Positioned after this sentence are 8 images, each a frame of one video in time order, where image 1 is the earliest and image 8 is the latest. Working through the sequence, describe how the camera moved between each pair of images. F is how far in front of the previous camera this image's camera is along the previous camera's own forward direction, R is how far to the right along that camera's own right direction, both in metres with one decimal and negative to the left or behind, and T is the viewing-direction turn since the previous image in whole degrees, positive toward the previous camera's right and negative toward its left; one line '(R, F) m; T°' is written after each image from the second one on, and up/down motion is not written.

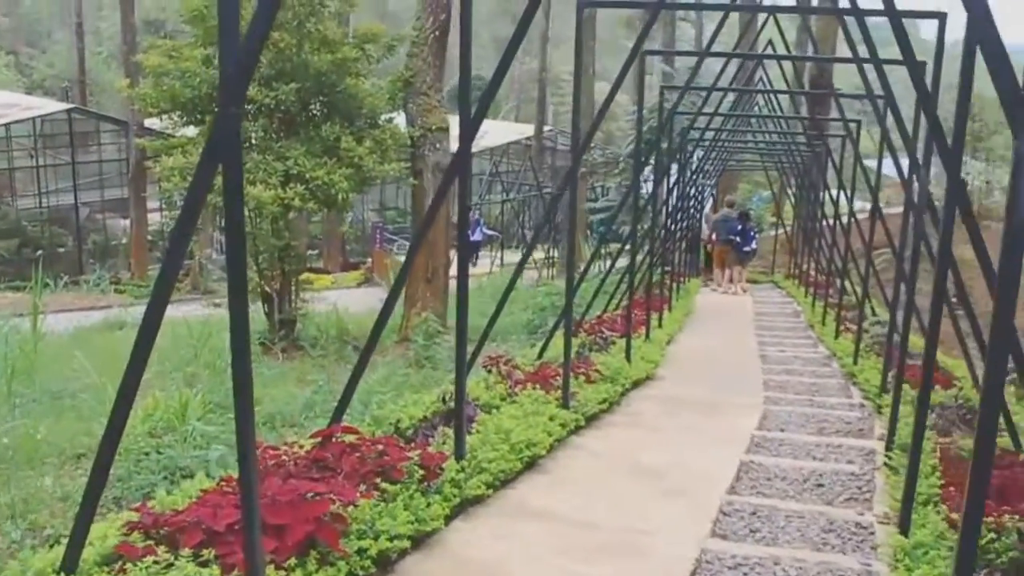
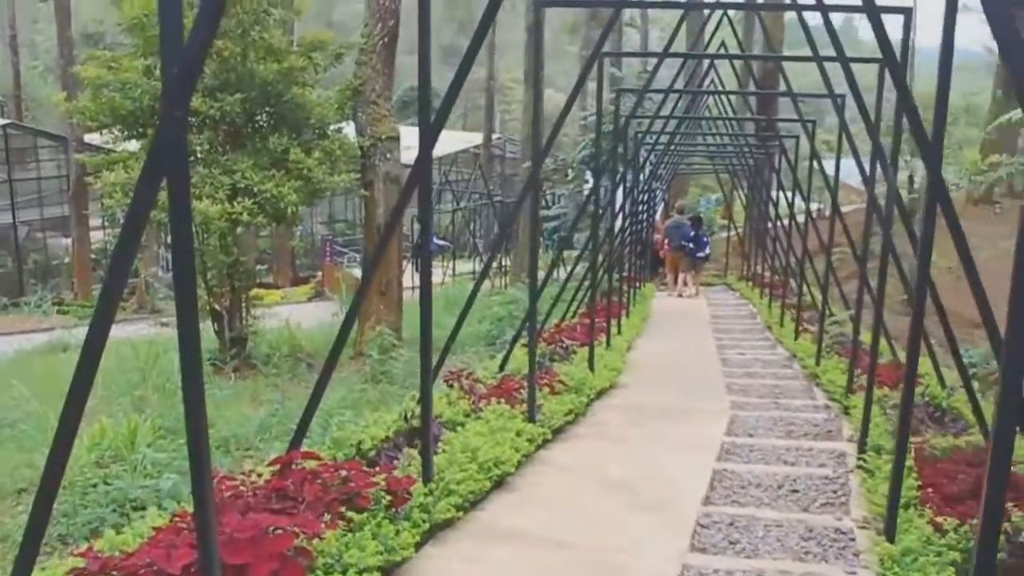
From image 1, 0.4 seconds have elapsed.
(0.0, +0.2) m; +2°
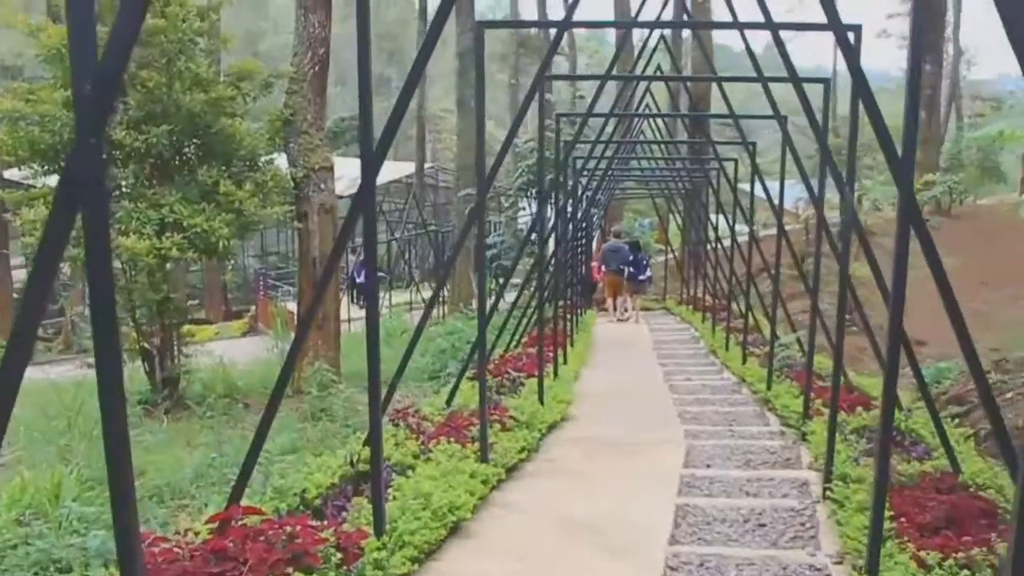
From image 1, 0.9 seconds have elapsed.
(0.0, +0.2) m; +3°
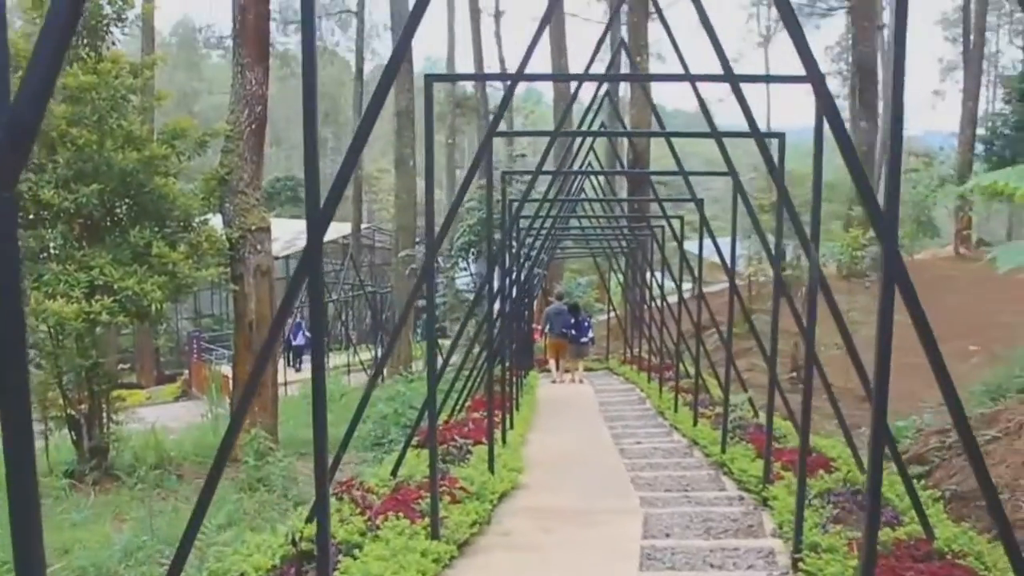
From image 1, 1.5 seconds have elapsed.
(-0.1, +0.2) m; +3°
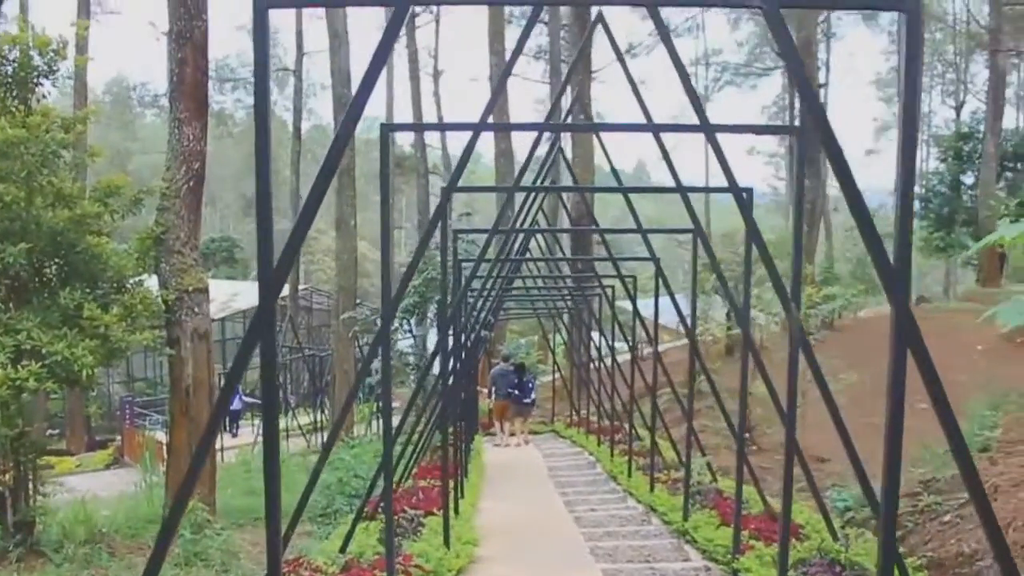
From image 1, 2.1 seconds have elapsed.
(-0.1, +0.3) m; +3°
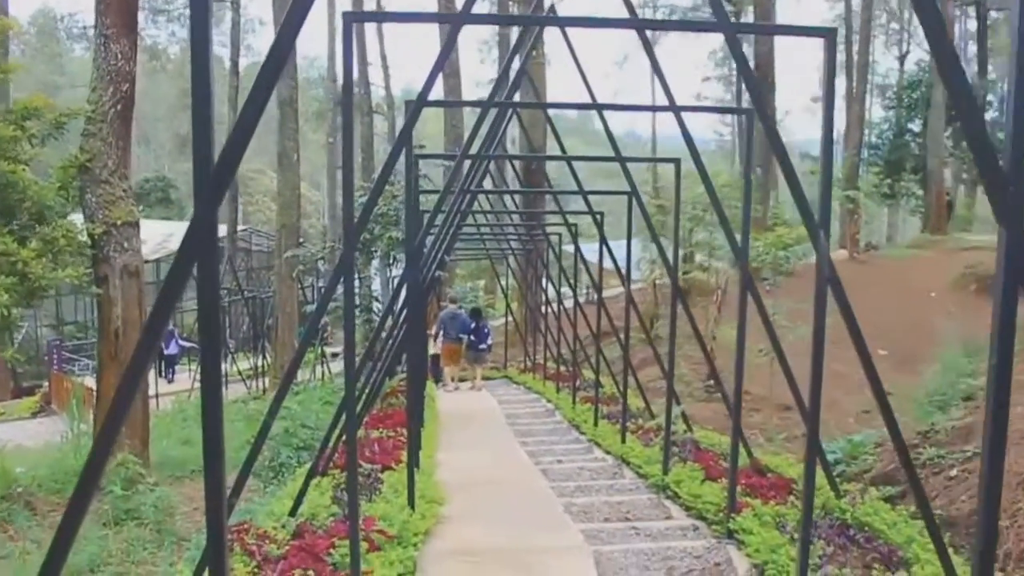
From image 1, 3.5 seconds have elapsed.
(-0.1, +0.6) m; +3°
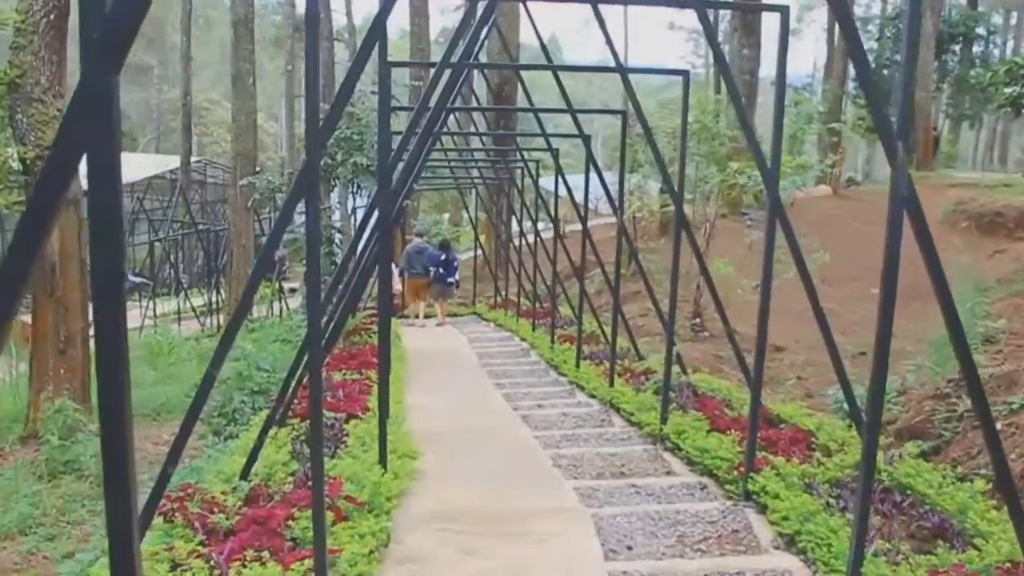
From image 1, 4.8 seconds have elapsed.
(-0.1, +0.7) m; +2°
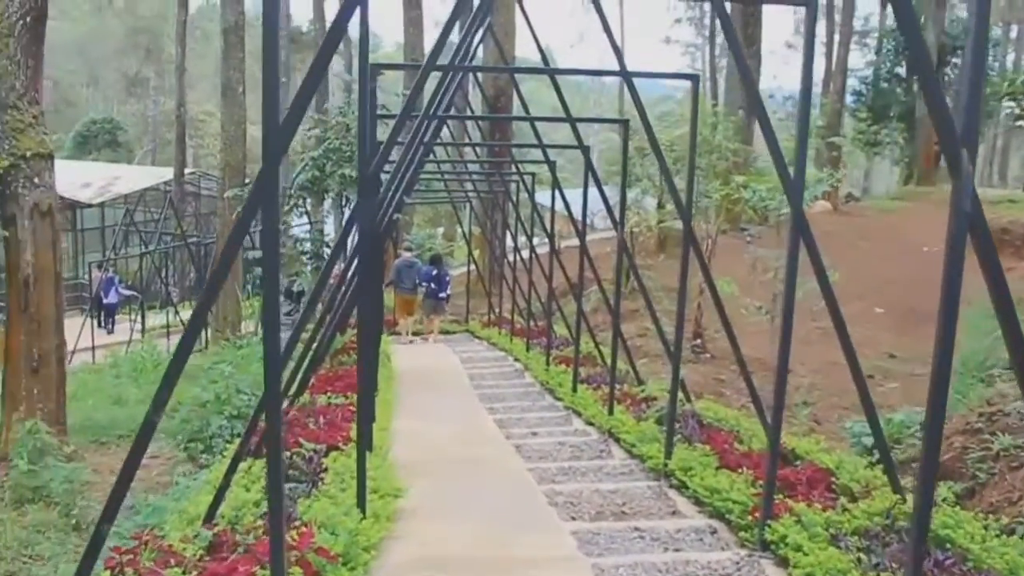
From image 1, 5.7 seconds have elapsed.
(0.0, +0.4) m; 0°
